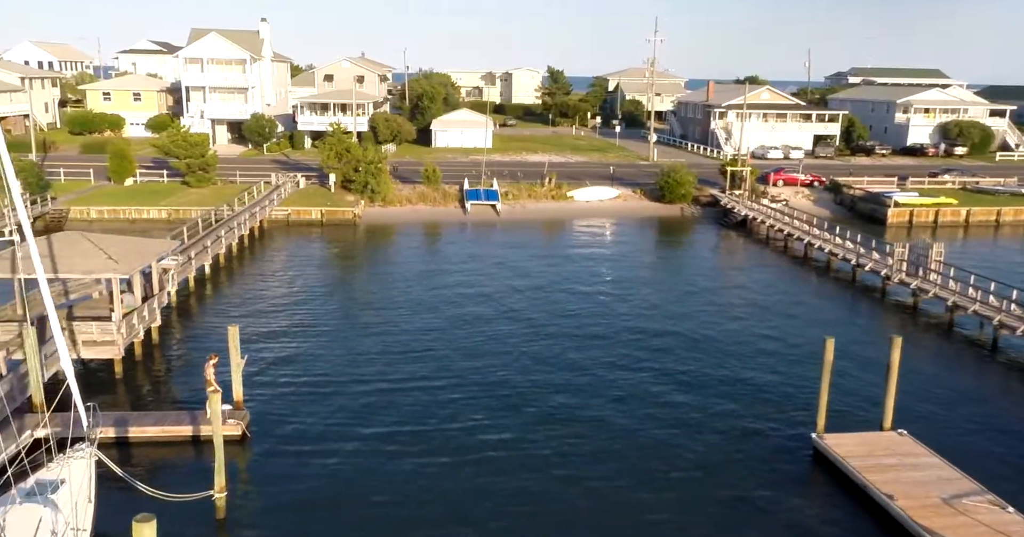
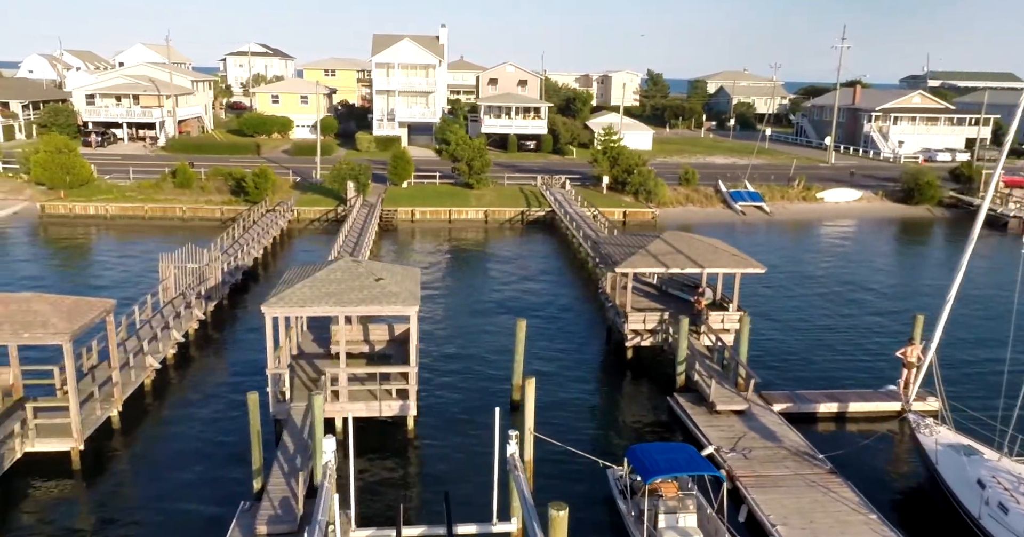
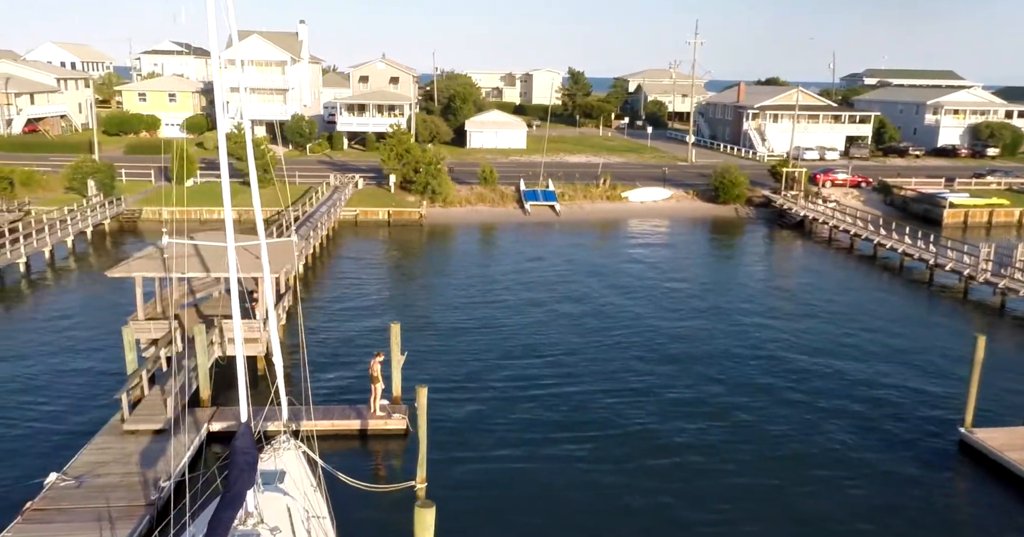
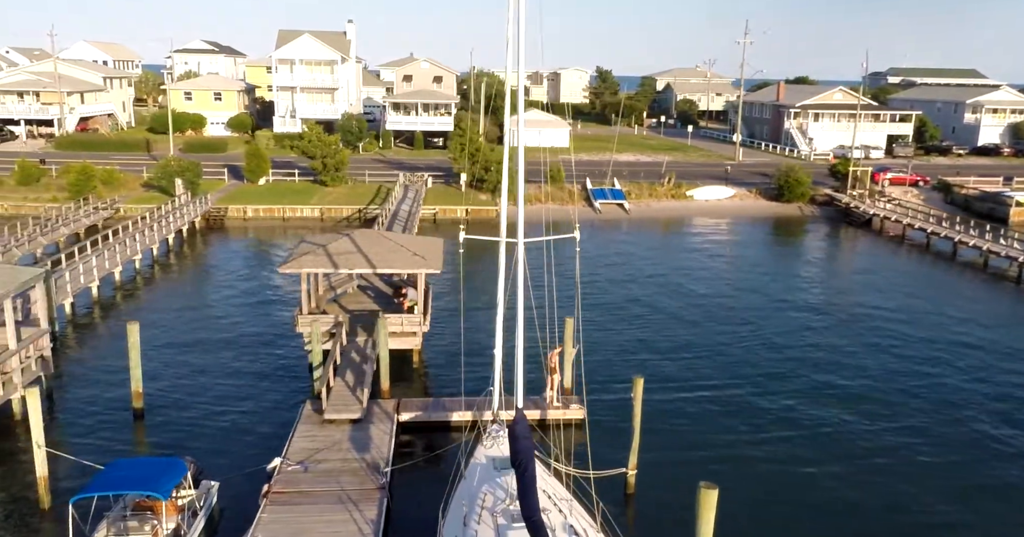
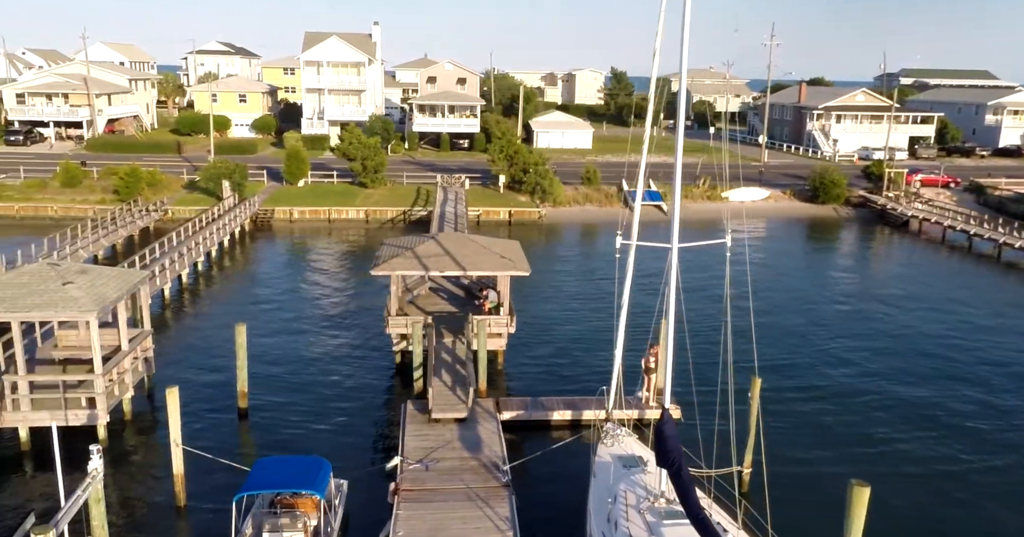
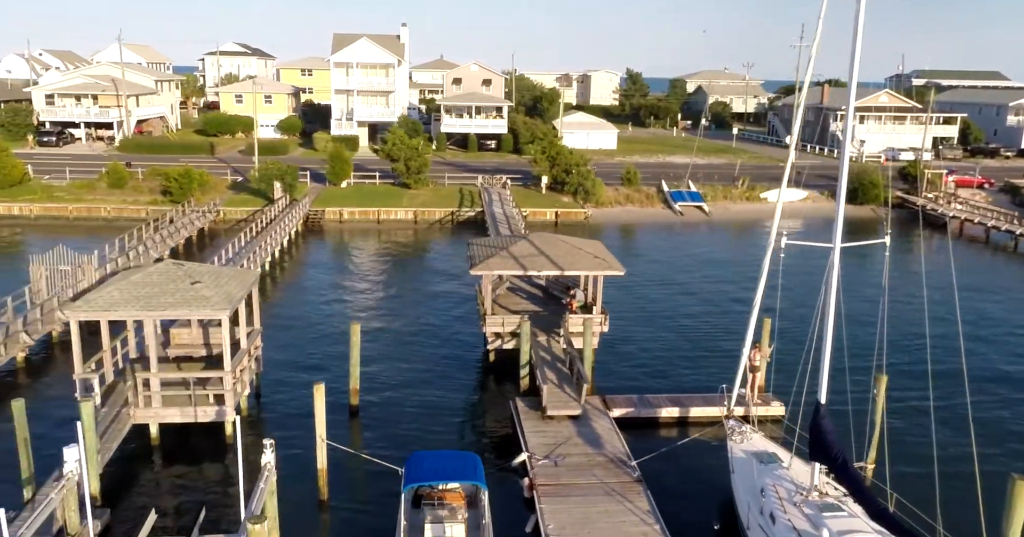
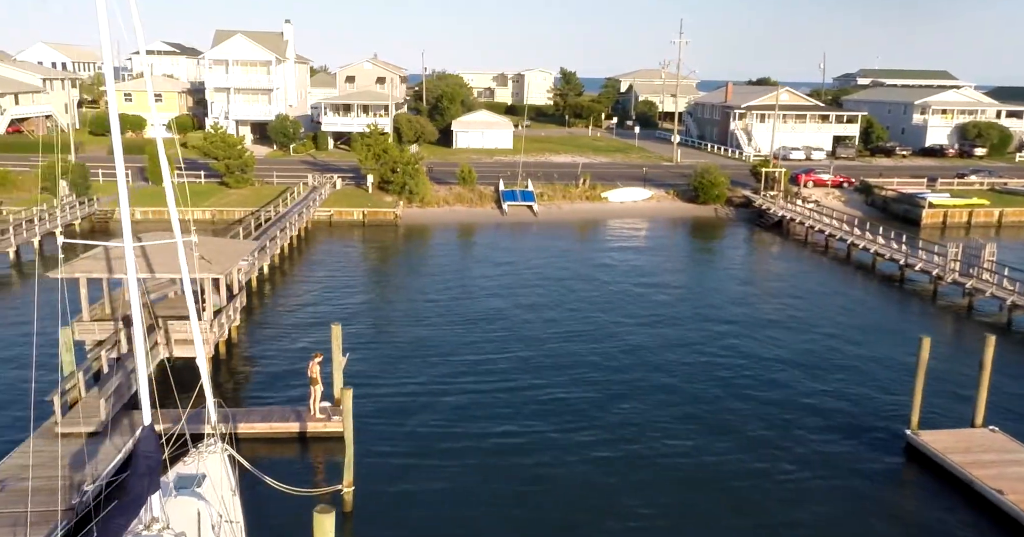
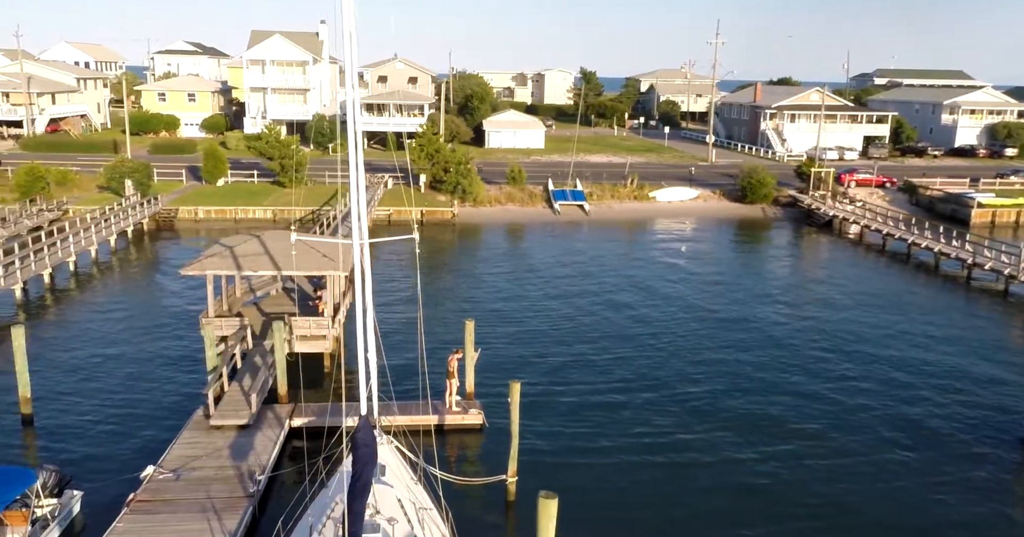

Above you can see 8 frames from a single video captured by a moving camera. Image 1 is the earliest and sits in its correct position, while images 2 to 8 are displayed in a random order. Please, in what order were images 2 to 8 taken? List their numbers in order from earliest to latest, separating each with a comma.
7, 3, 8, 4, 5, 6, 2
